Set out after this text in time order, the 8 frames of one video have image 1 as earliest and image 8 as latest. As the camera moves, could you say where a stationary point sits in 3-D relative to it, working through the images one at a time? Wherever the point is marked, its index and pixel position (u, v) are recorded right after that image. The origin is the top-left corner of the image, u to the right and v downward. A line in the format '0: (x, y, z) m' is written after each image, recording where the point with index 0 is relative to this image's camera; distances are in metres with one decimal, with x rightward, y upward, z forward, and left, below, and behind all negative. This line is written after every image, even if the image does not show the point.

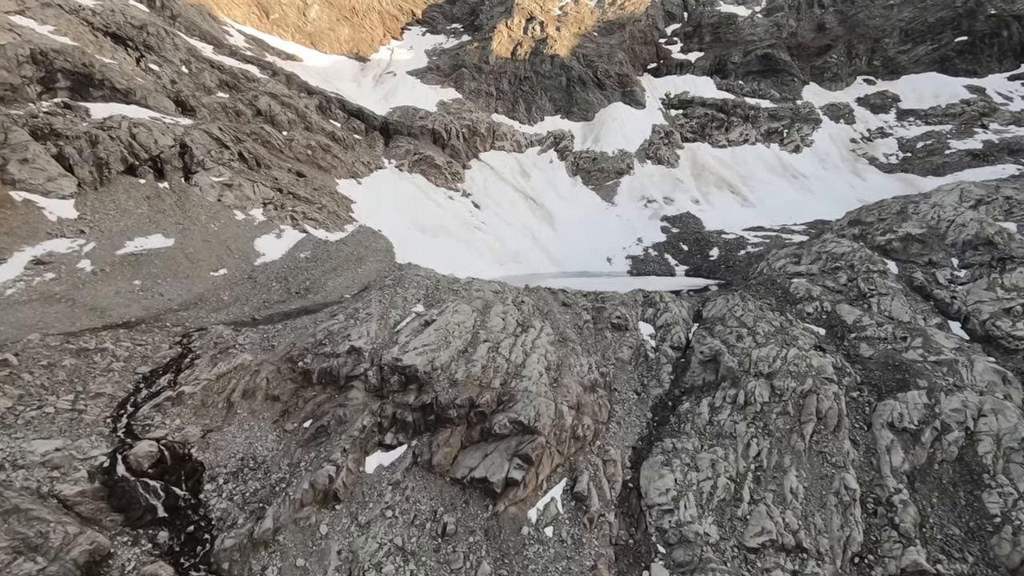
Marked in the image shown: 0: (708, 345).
0: (+6.9, -2.0, +19.0) m
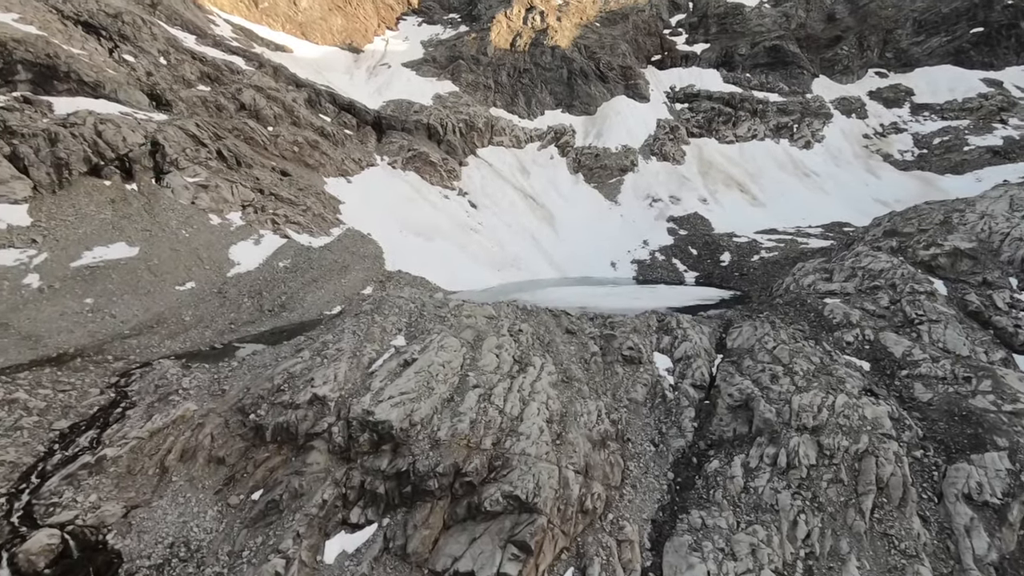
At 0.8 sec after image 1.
0: (+6.8, -2.9, +16.2) m
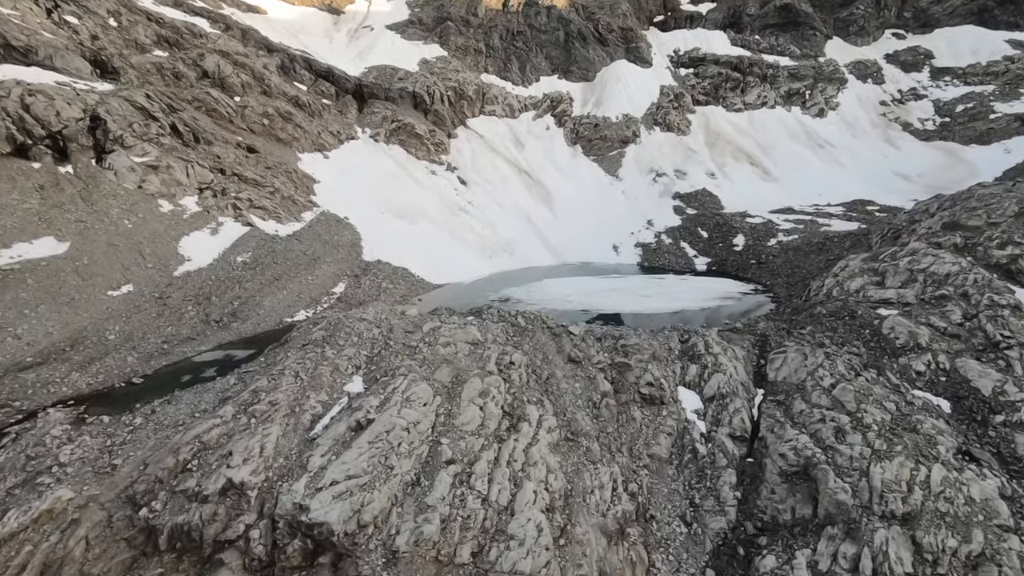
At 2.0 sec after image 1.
0: (+6.5, -3.6, +12.6) m
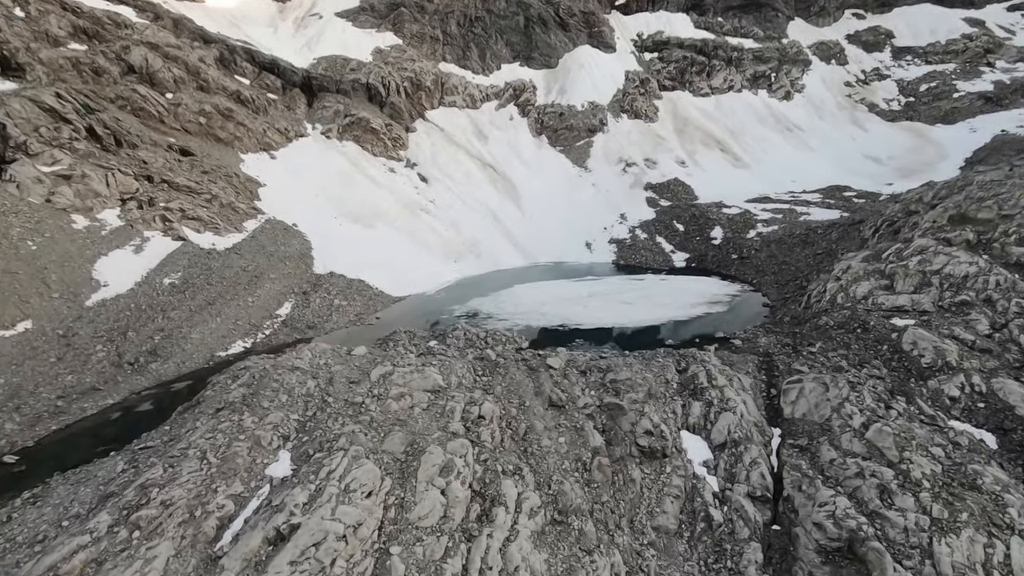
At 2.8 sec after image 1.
0: (+6.0, -4.1, +10.3) m
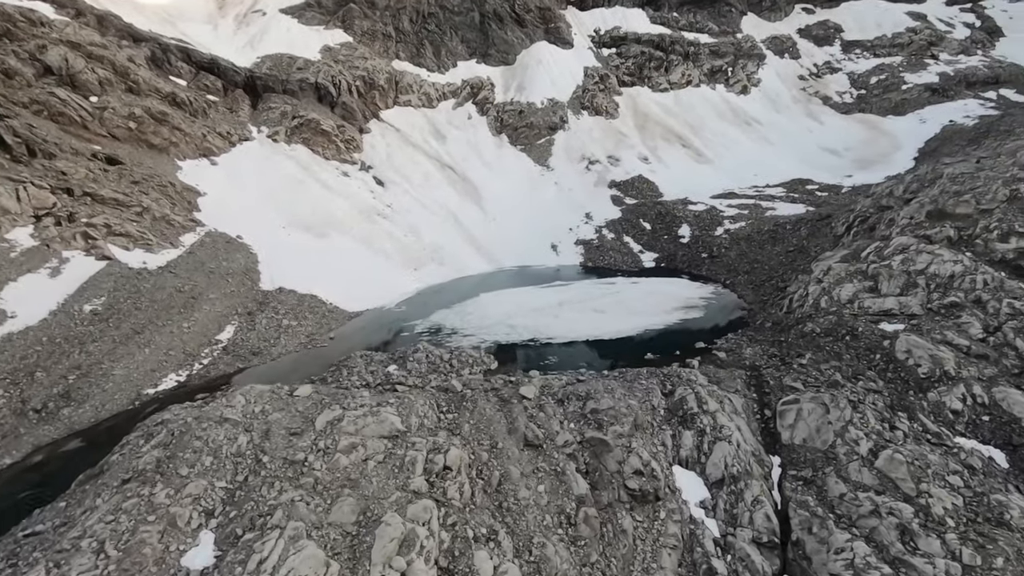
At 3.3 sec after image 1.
0: (+5.6, -4.5, +9.1) m
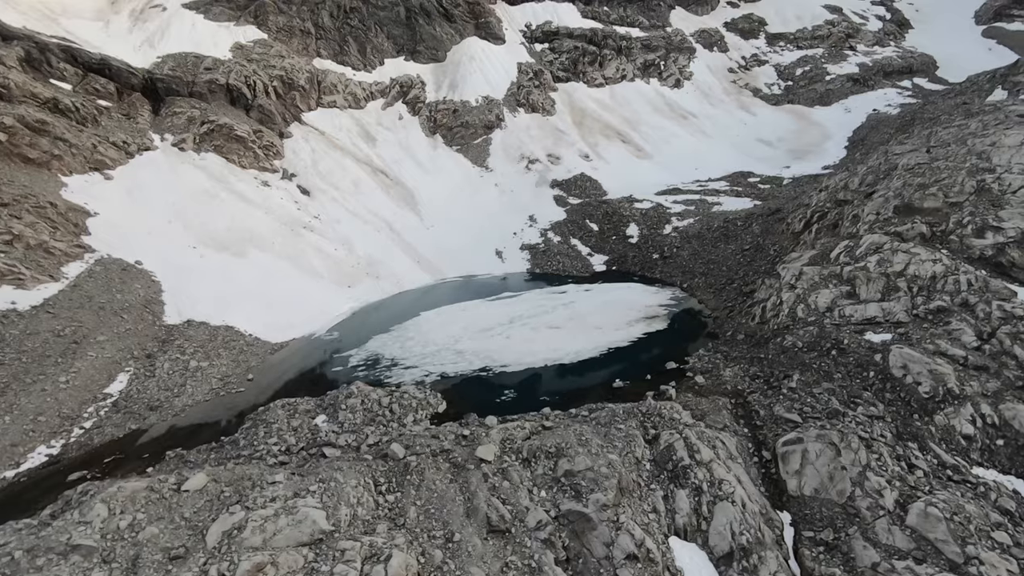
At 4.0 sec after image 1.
0: (+5.2, -4.9, +7.3) m
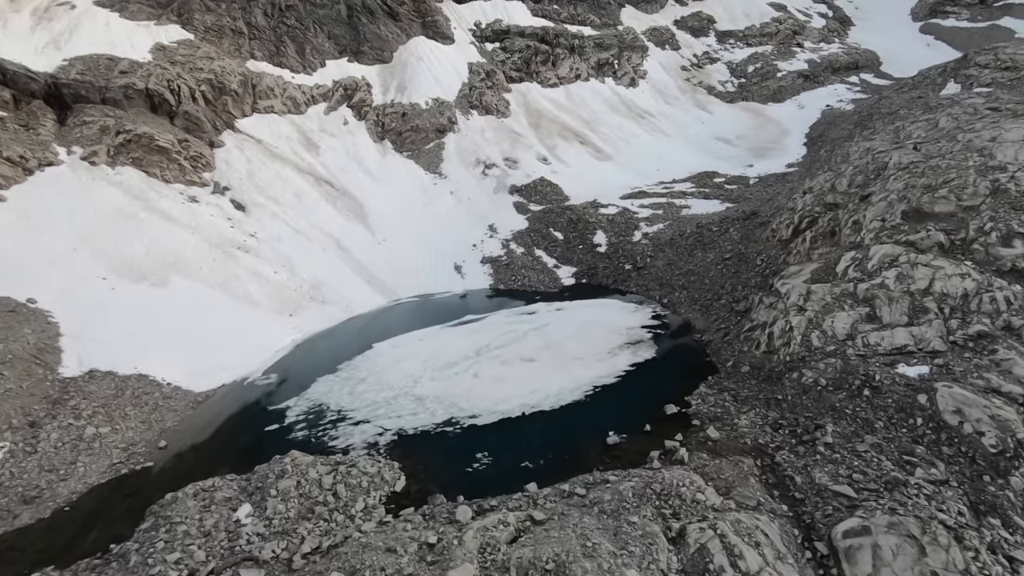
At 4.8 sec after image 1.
0: (+5.3, -5.6, +4.9) m
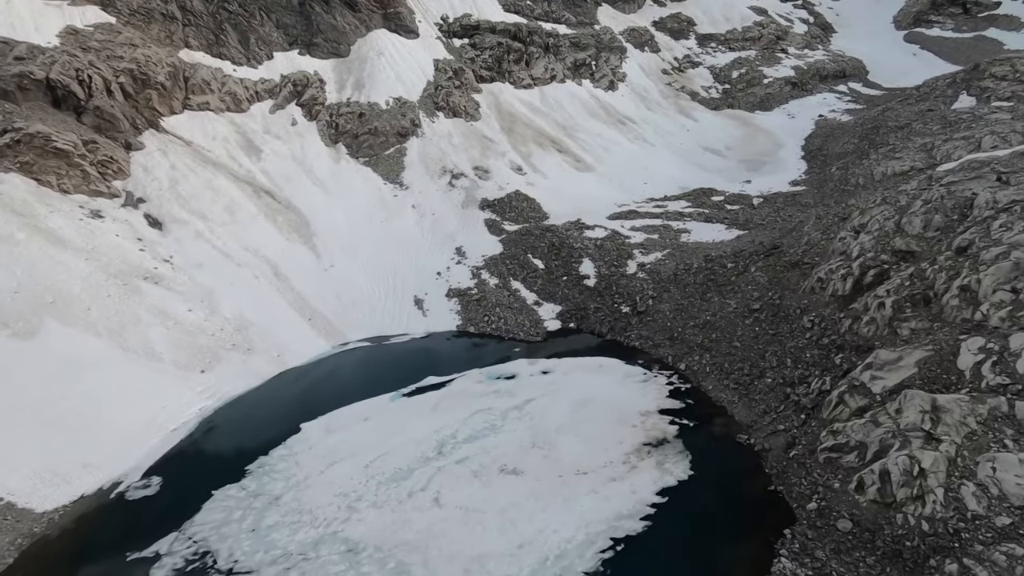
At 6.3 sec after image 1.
0: (+5.5, -7.7, -0.1) m
